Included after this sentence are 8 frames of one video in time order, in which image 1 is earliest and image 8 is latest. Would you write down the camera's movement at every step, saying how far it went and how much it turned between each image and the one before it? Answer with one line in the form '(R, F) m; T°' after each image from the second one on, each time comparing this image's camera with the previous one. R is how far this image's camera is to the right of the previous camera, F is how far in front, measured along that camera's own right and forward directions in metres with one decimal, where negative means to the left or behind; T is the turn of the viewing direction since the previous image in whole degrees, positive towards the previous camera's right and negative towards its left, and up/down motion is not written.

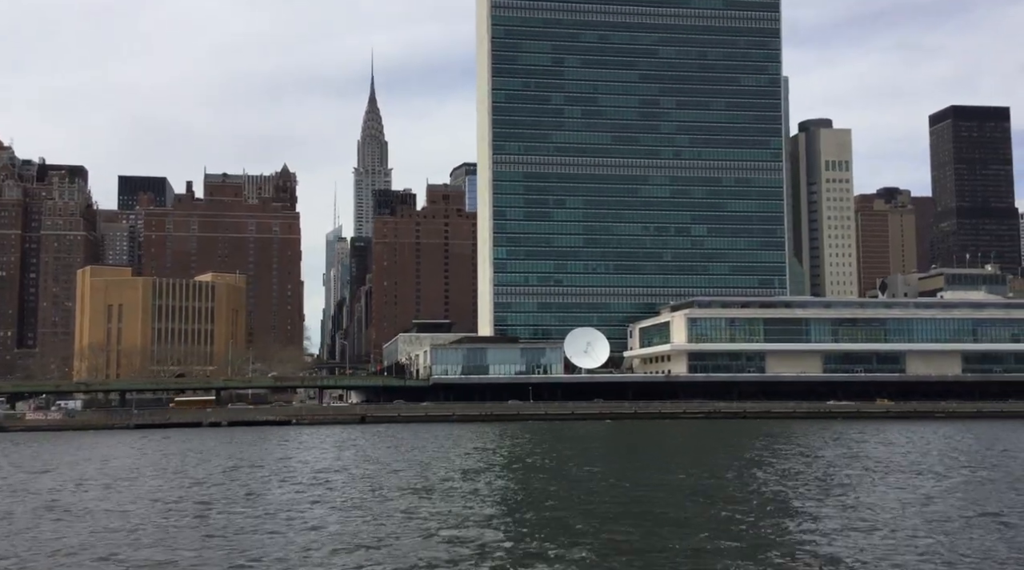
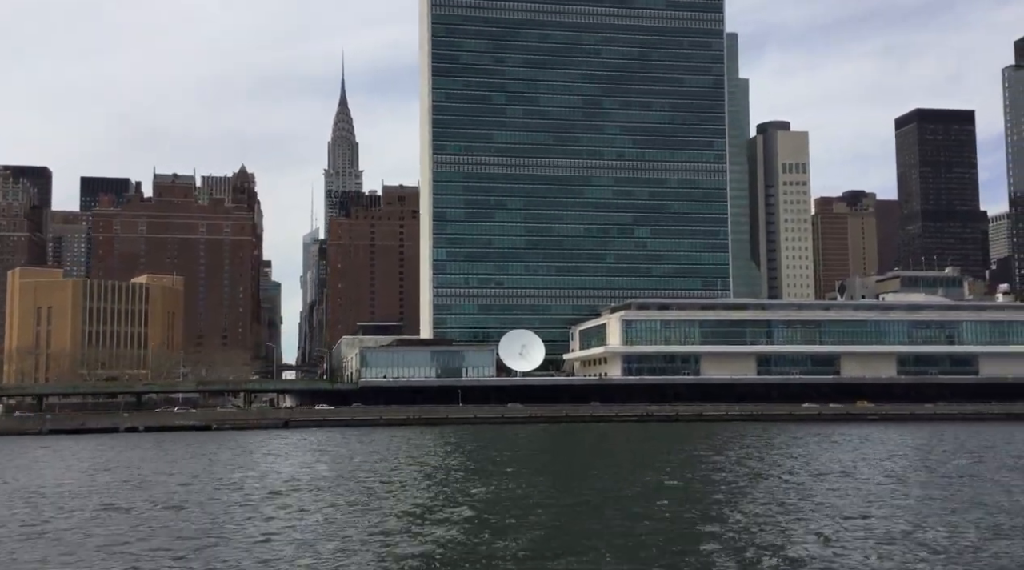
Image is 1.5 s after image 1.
(+6.5, +2.1) m; +1°
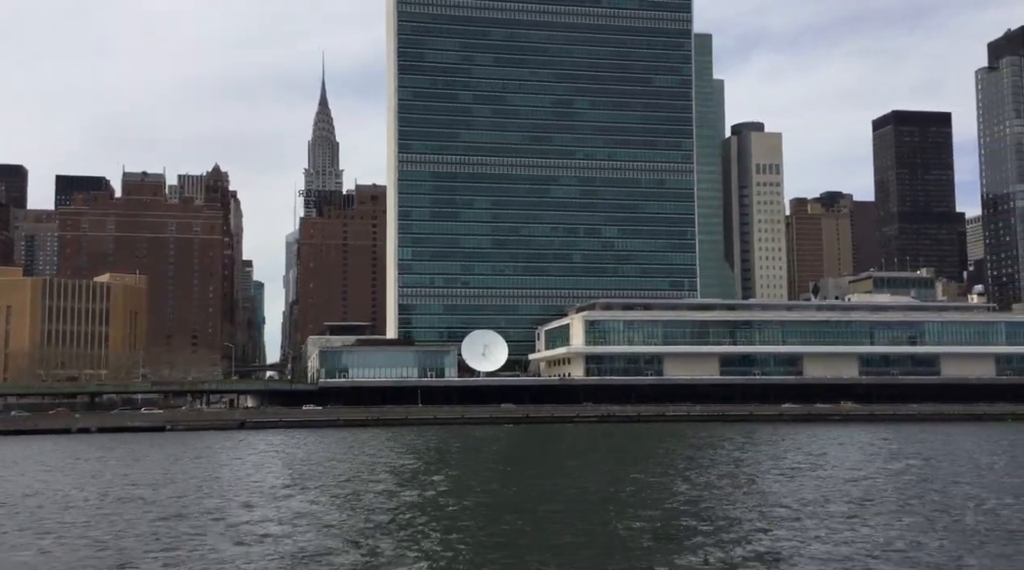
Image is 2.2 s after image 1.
(+3.0, +0.9) m; +1°
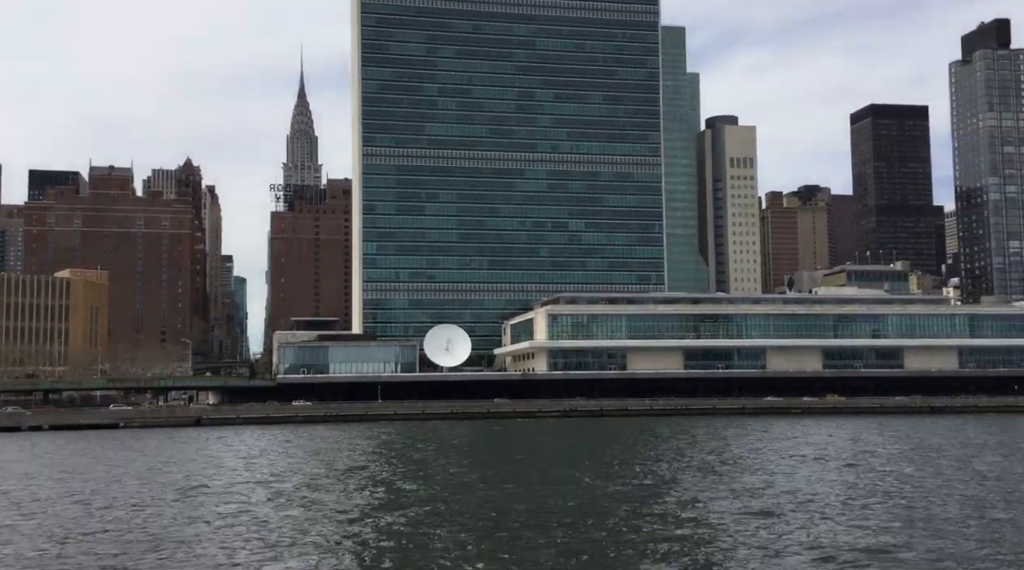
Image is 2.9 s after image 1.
(+3.0, +1.4) m; +1°
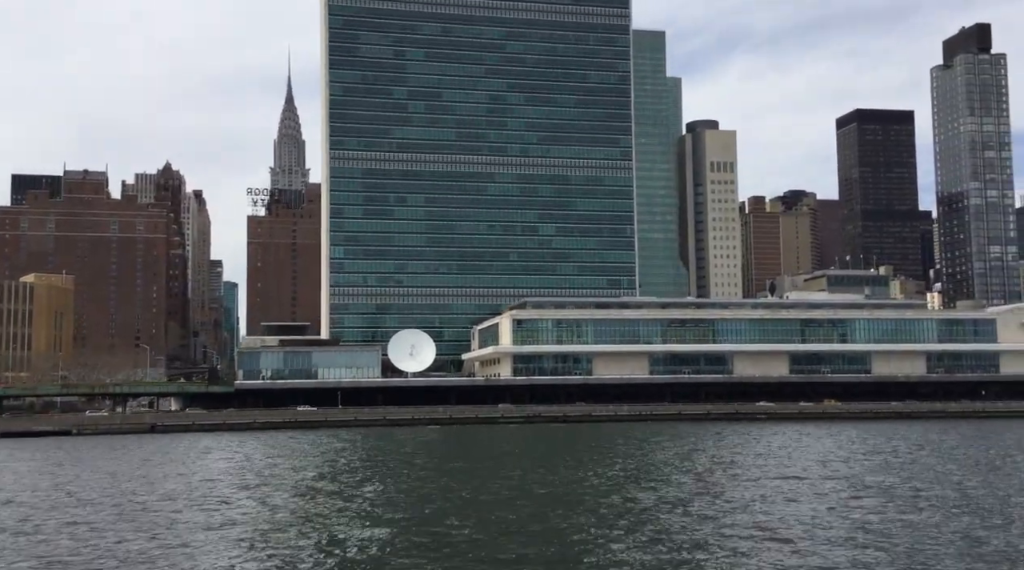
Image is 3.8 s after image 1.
(+3.9, +1.6) m; 0°
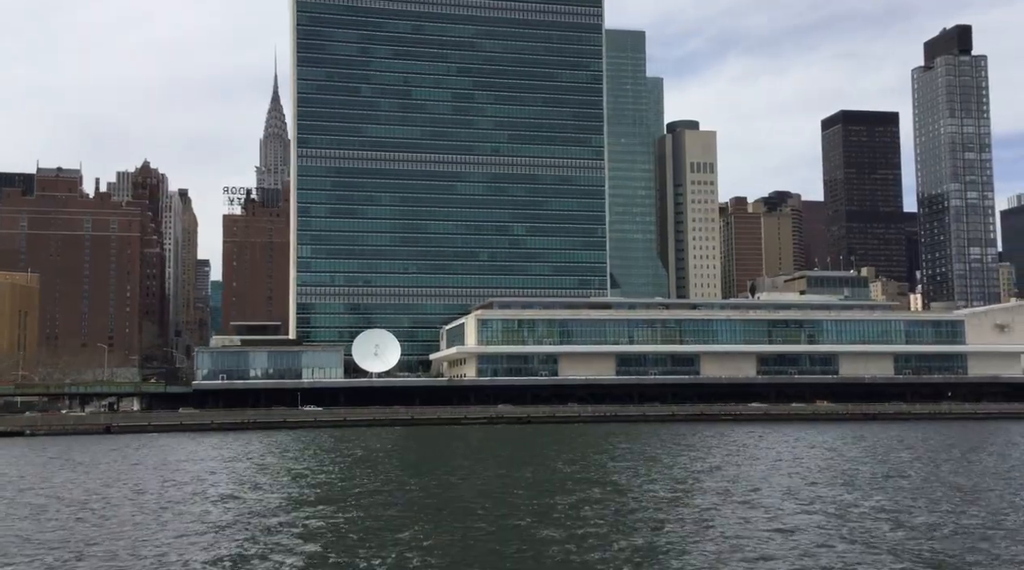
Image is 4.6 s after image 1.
(+3.5, +1.5) m; +1°
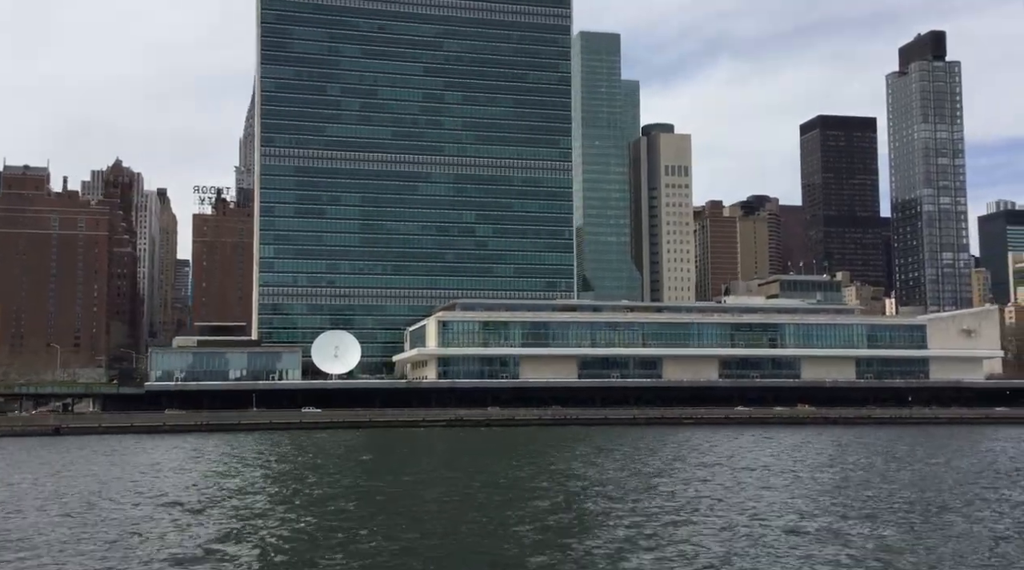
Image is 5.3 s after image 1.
(+3.0, +1.3) m; +1°
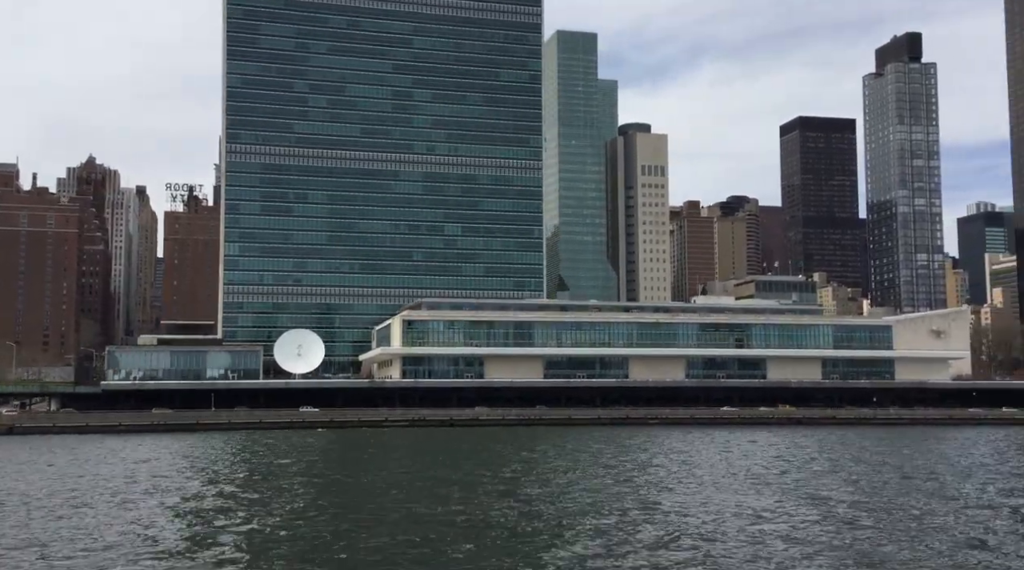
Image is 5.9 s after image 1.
(+2.5, +1.3) m; +1°
